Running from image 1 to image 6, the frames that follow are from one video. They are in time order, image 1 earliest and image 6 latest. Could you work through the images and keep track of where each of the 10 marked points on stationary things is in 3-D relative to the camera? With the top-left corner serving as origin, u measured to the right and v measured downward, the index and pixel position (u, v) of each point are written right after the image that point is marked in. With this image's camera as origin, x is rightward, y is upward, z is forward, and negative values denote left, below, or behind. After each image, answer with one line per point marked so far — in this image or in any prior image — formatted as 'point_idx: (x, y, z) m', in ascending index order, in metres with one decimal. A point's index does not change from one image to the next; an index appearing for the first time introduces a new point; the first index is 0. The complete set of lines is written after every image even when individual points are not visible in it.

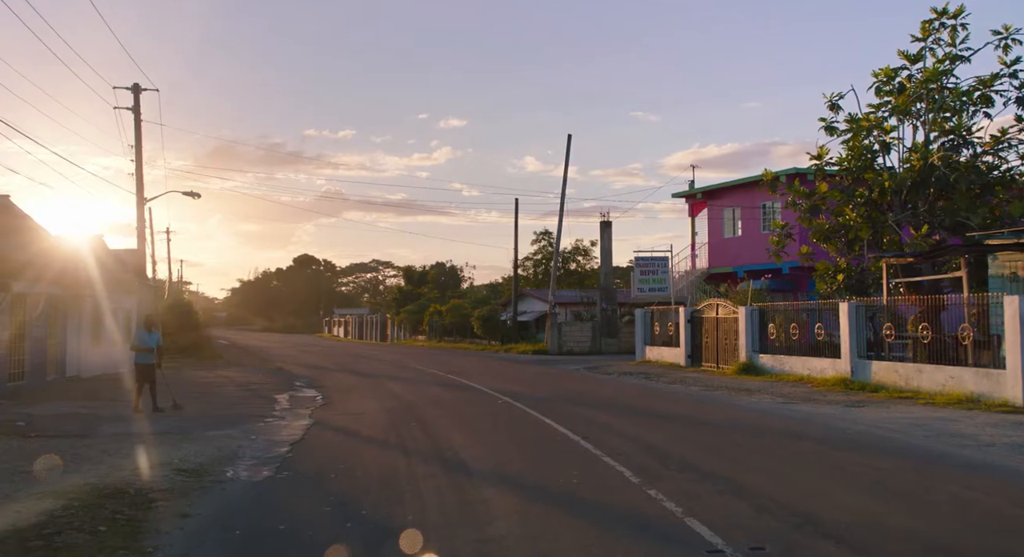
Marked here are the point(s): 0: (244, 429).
0: (-5.1, -2.8, +15.4) m
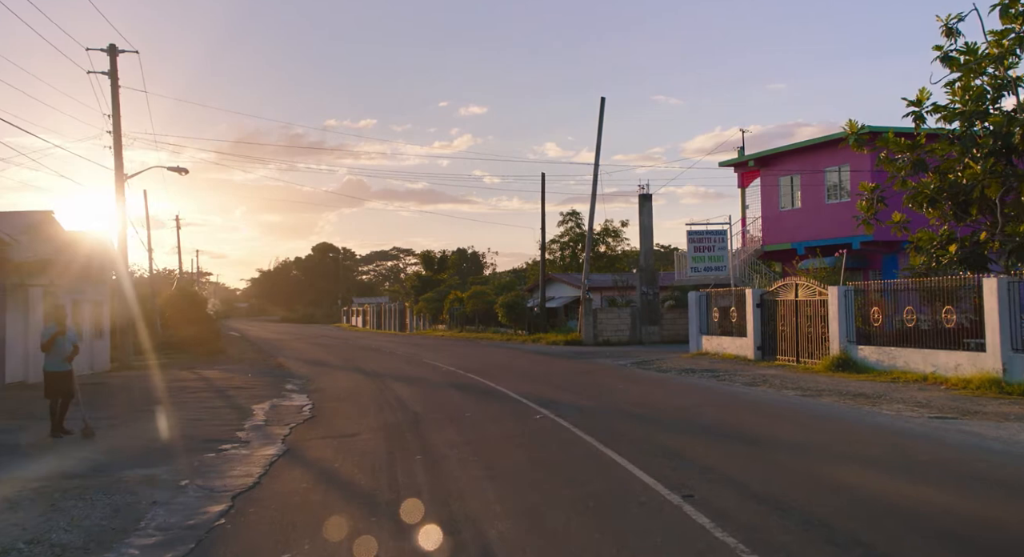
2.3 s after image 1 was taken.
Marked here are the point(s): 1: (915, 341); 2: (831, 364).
0: (-4.5, -2.5, +11.0) m
1: (+8.7, -1.4, +17.6) m
2: (+7.5, -2.0, +19.2) m
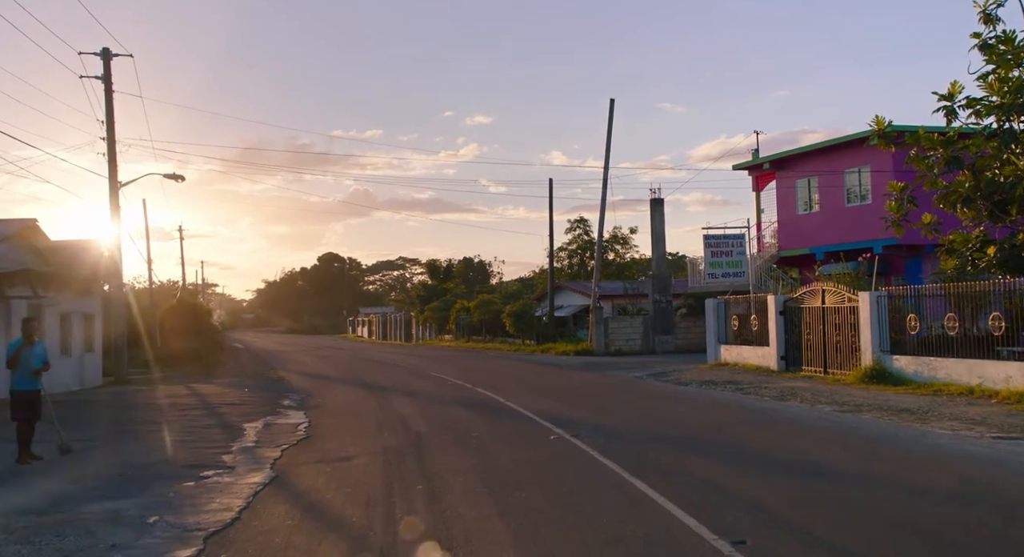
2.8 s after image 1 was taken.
0: (-4.3, -2.6, +9.8) m
1: (+8.9, -1.4, +16.3) m
2: (+7.7, -2.1, +17.9) m
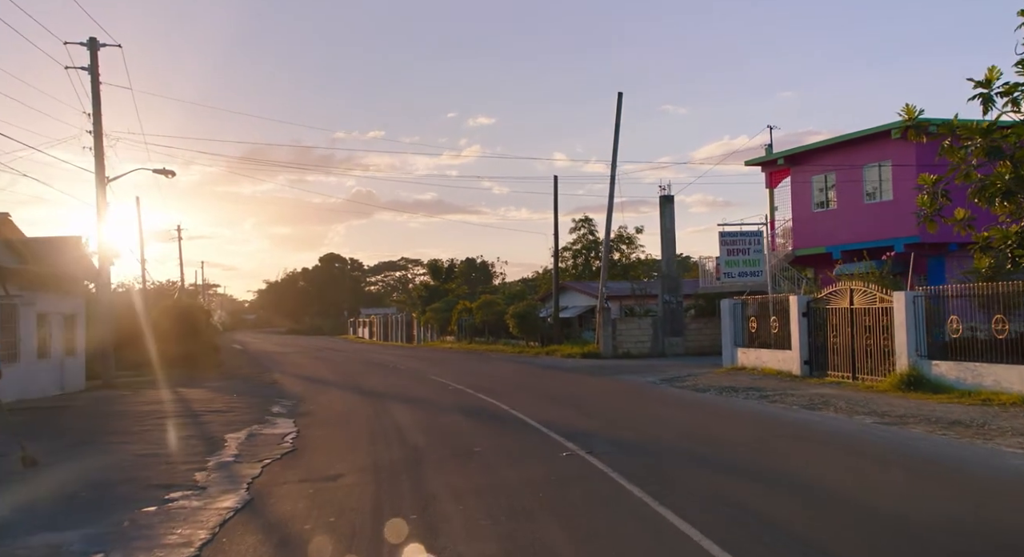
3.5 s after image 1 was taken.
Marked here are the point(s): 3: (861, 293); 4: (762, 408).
0: (-4.2, -2.6, +8.4) m
1: (+9.1, -1.4, +15.0) m
2: (+7.9, -2.1, +16.5) m
3: (+7.9, -0.3, +18.5) m
4: (+4.6, -2.4, +14.9) m
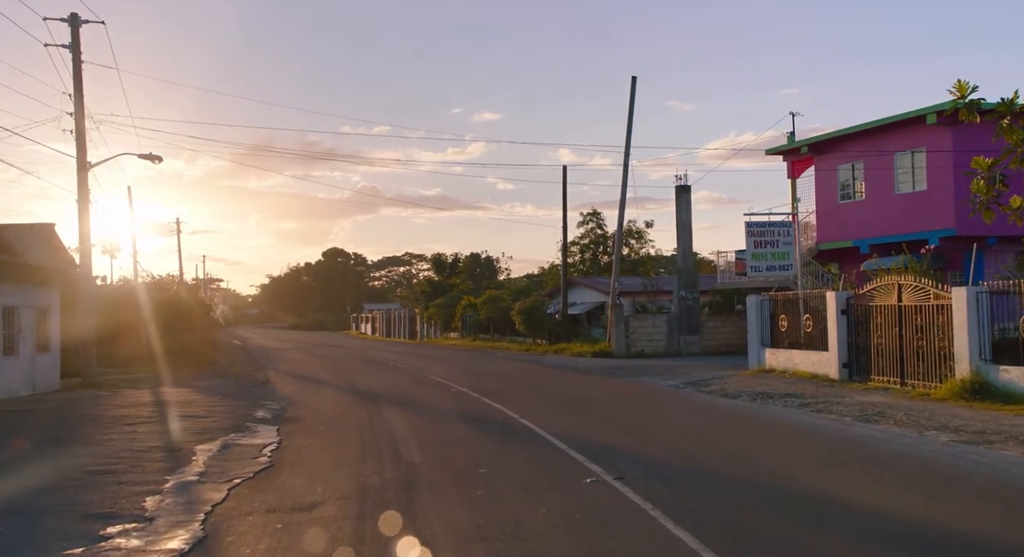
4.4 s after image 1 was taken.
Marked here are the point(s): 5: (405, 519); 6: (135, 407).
0: (-4.1, -2.4, +6.6) m
1: (+9.2, -1.3, +13.0) m
2: (+8.0, -2.0, +14.6) m
3: (+8.1, -0.2, +16.6) m
4: (+4.7, -2.2, +13.1) m
5: (-1.1, -2.4, +8.1) m
6: (-8.8, -3.0, +19.0) m
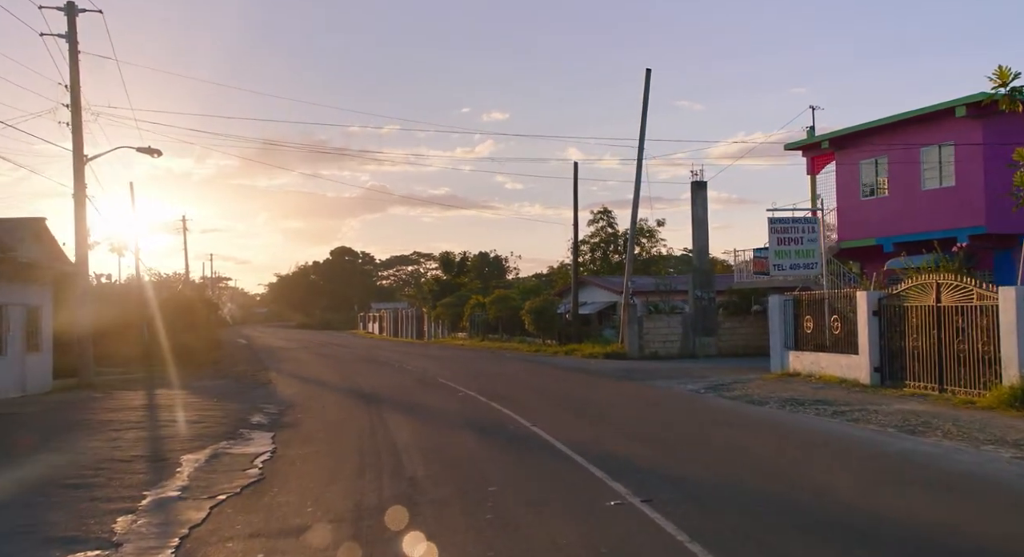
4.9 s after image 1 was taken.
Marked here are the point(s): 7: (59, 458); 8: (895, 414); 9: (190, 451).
0: (-4.0, -2.4, +5.6) m
1: (+9.4, -1.3, +11.9) m
2: (+8.2, -2.0, +13.5) m
3: (+8.3, -0.2, +15.5) m
4: (+4.9, -2.2, +12.0) m
5: (-0.9, -2.3, +7.1) m
6: (-8.5, -2.9, +18.1) m
7: (-6.8, -2.7, +12.4) m
8: (+6.3, -2.2, +13.3) m
9: (-5.1, -2.7, +12.9) m
